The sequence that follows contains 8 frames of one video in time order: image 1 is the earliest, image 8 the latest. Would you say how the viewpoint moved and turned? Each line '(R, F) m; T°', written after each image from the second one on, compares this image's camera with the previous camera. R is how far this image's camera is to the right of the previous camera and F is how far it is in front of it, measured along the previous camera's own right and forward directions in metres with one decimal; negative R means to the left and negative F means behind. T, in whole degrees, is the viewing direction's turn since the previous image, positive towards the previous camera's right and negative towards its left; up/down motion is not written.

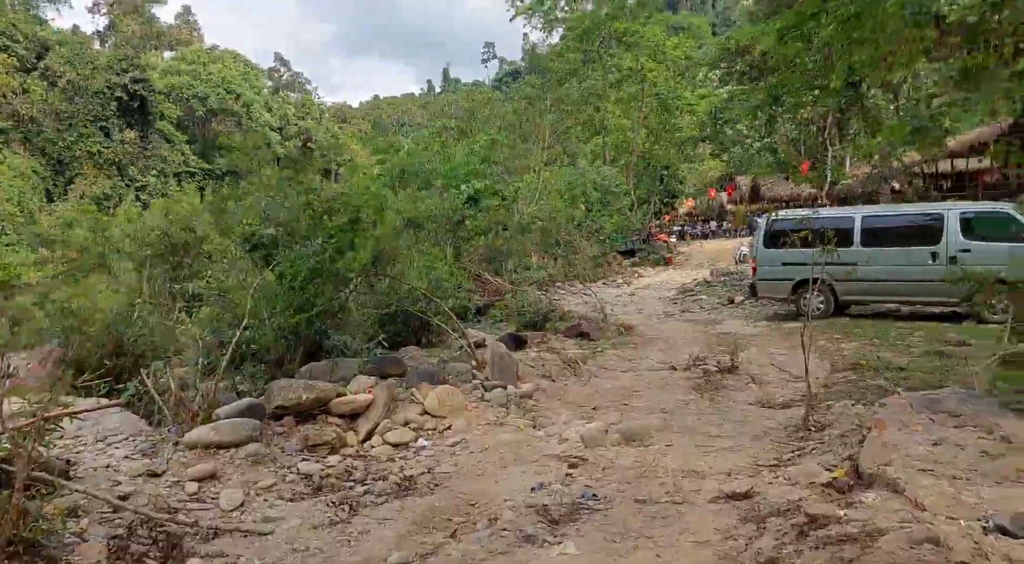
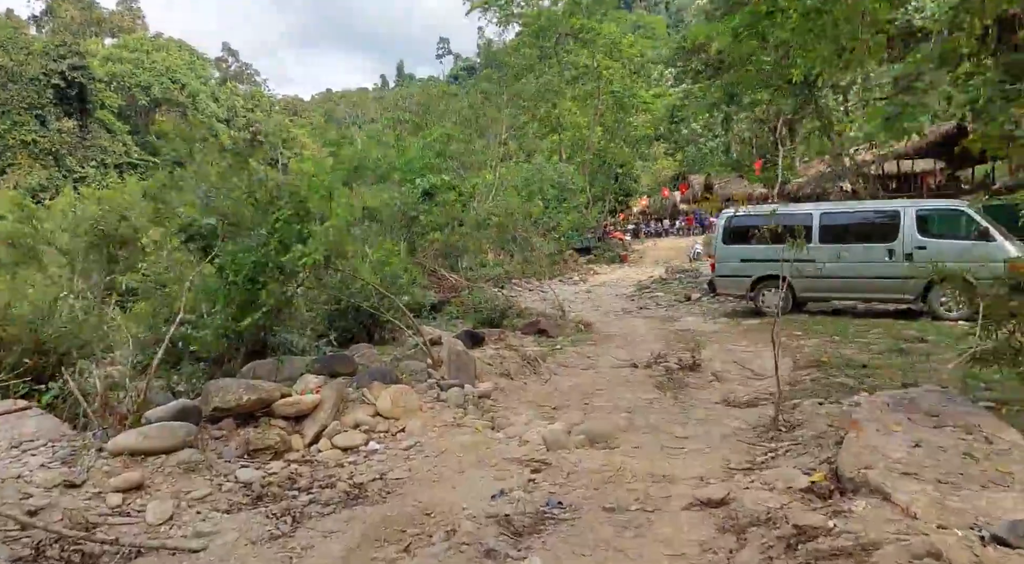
(0.0, +0.4) m; +3°
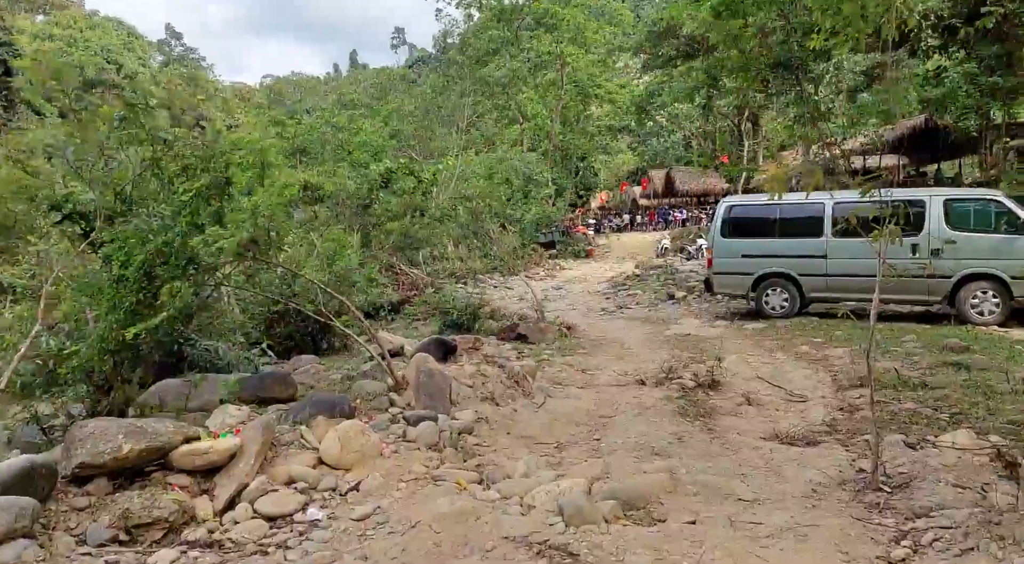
(-0.2, +1.7) m; +3°
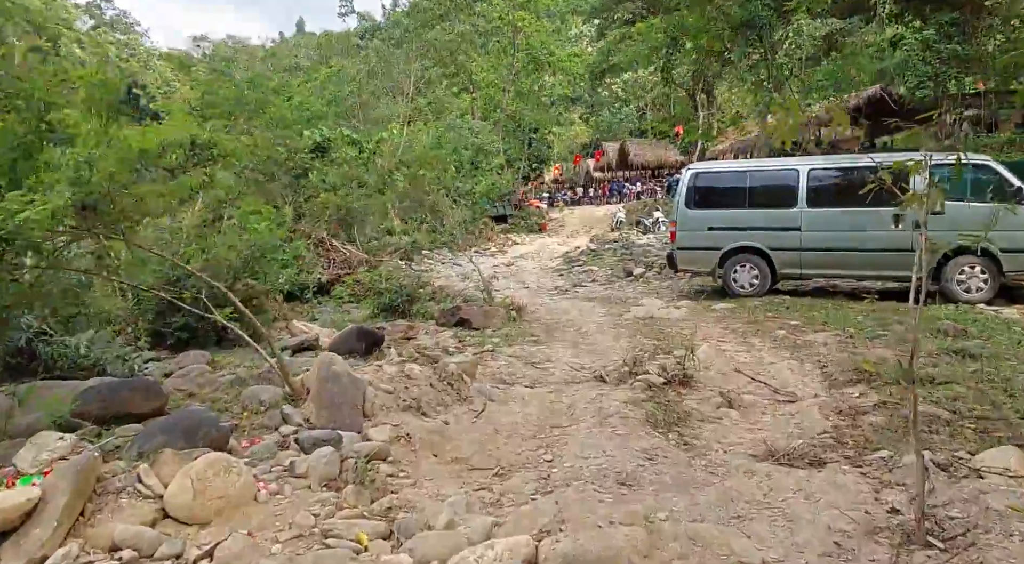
(+0.2, +1.2) m; +3°
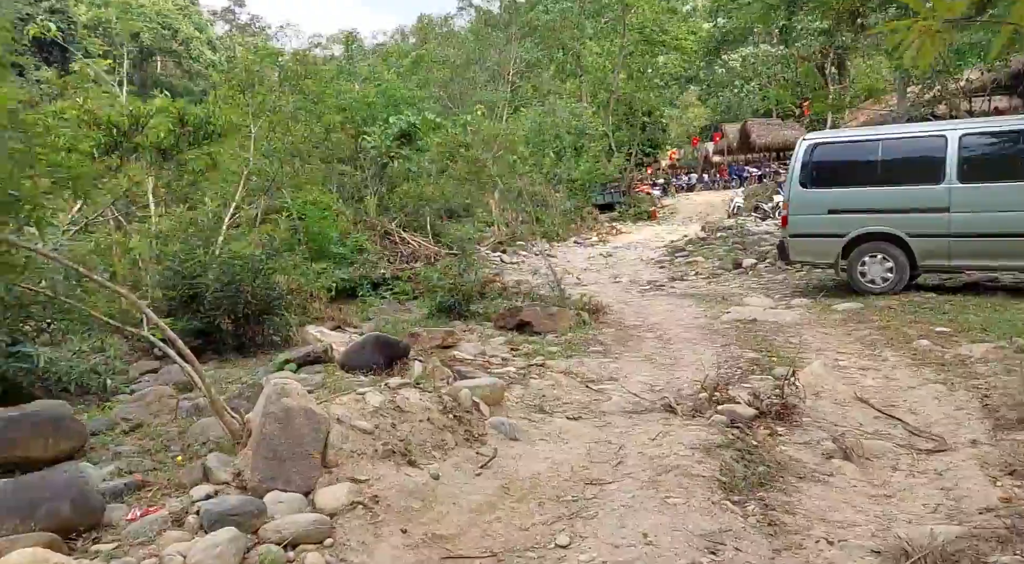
(+0.5, +1.4) m; -9°
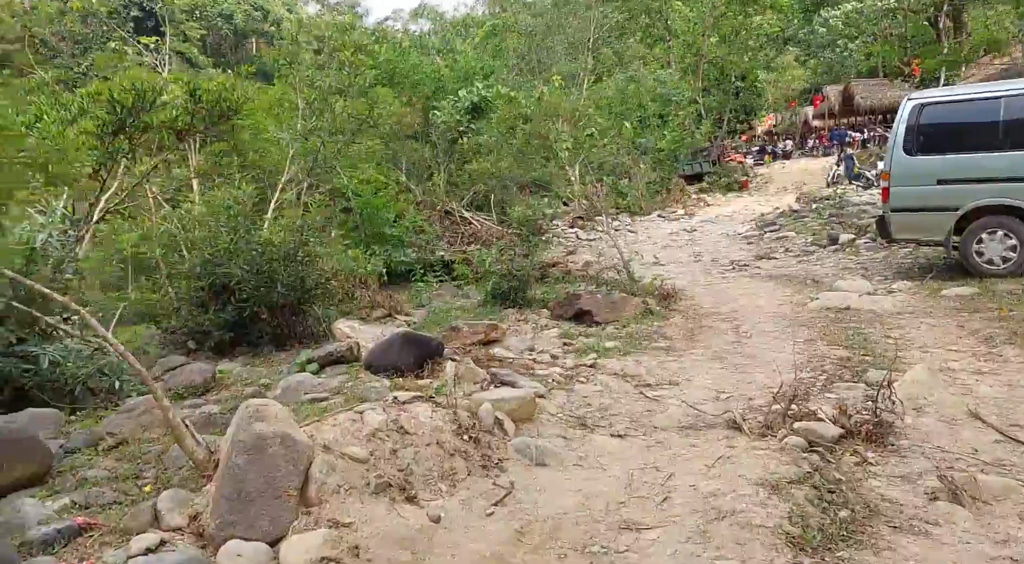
(+0.3, +0.7) m; -7°
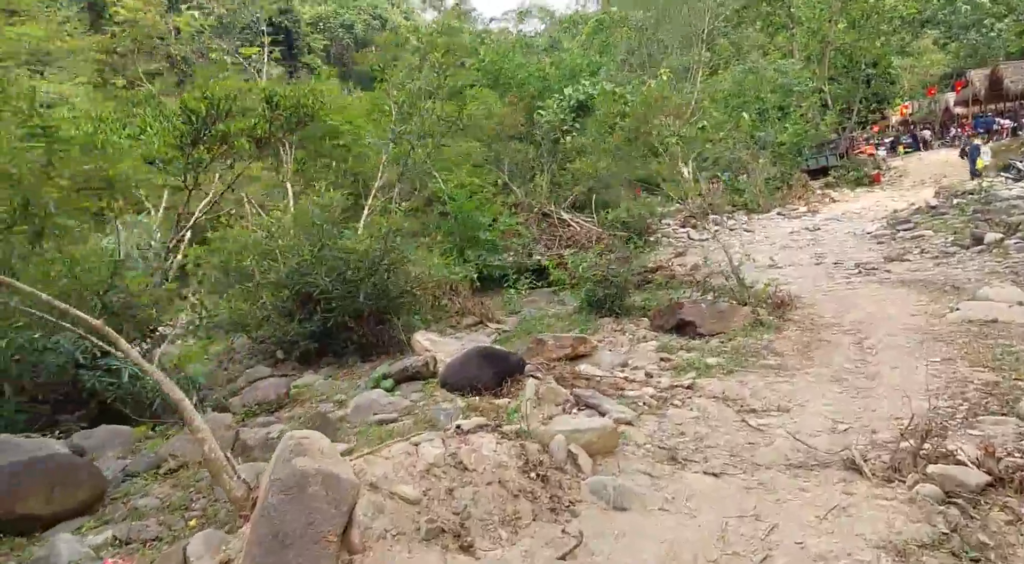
(+0.2, +0.4) m; -8°
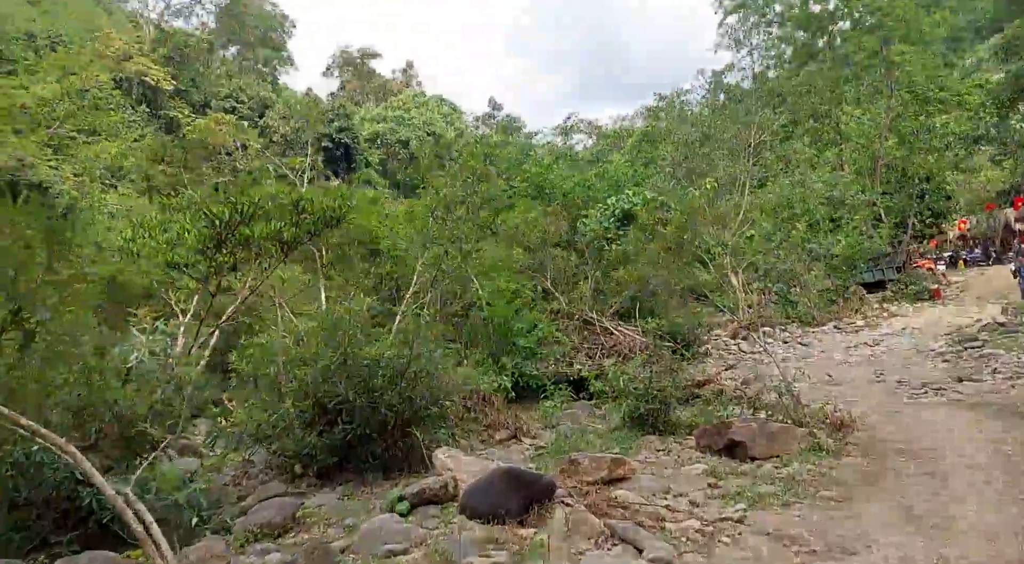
(+0.1, +0.3) m; -4°
